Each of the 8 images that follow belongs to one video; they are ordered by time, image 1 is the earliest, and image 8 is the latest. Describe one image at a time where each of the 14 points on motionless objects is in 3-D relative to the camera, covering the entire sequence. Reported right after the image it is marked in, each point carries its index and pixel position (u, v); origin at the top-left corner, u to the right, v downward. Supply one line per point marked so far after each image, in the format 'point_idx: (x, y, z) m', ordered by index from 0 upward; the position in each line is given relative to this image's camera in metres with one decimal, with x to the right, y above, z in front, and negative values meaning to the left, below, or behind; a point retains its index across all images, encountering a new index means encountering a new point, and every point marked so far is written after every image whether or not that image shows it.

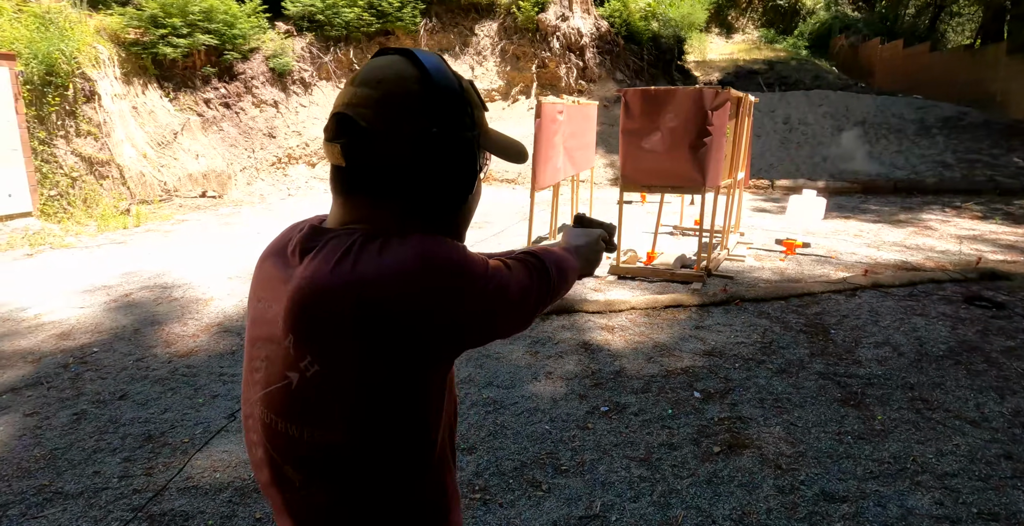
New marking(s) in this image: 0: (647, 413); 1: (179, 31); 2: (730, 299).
0: (+0.8, -0.8, +3.5) m
1: (-6.7, +4.6, +12.8) m
2: (+1.9, -0.3, +5.6) m
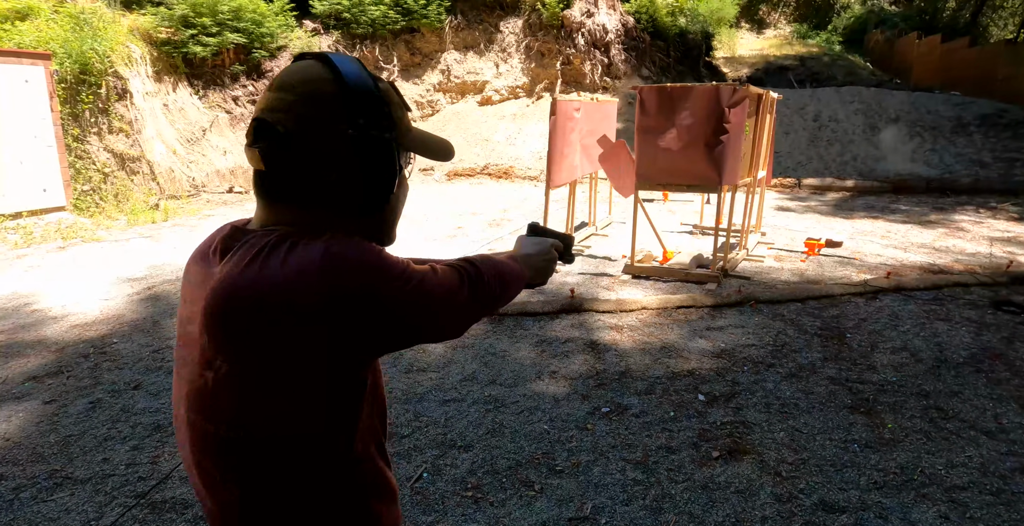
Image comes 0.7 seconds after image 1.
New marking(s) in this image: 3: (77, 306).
0: (+0.8, -0.8, +3.5) m
1: (-6.2, +4.8, +13.0) m
2: (+2.0, -0.3, +5.5) m
3: (-4.1, -0.4, +5.9) m
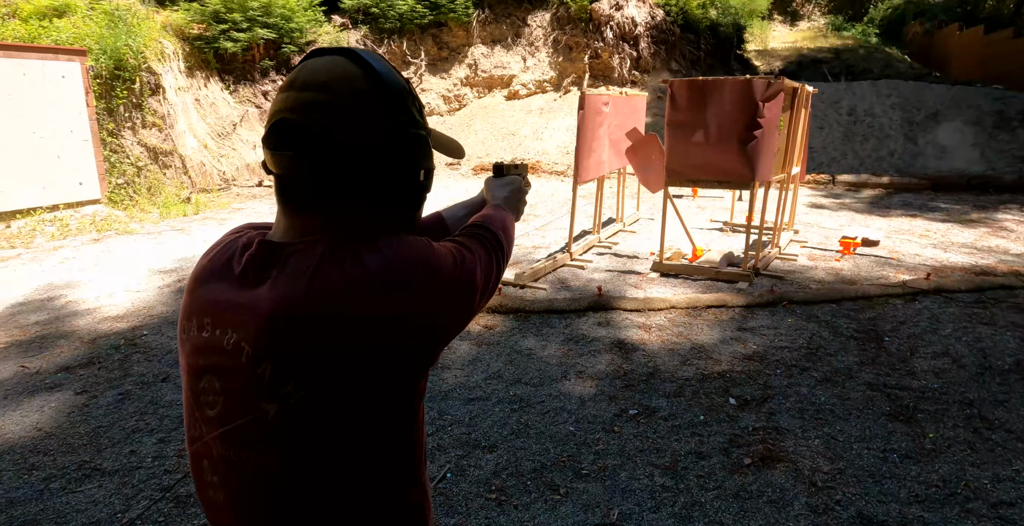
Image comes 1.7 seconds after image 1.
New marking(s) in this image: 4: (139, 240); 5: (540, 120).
0: (+0.9, -0.8, +3.4) m
1: (-5.7, +4.9, +13.1) m
2: (+2.2, -0.3, +5.3) m
3: (-3.8, -0.3, +6.0) m
4: (-5.2, +0.3, +8.8) m
5: (+0.7, +3.3, +14.6) m
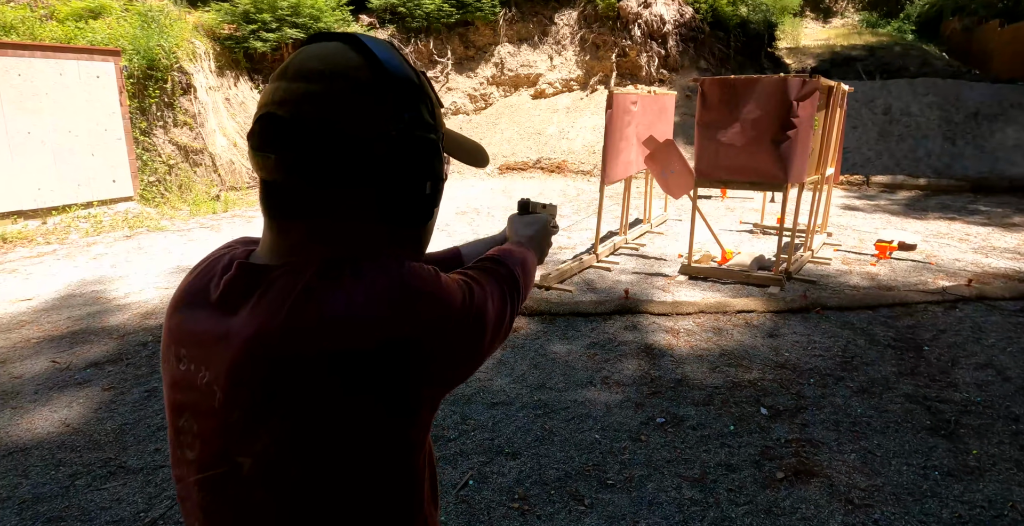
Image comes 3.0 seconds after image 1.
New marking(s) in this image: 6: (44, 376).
0: (+1.0, -0.9, +3.3) m
1: (-5.1, +5.0, +13.3) m
2: (+2.4, -0.3, +5.2) m
3: (-3.6, -0.3, +6.1) m
4: (-4.8, +0.4, +8.9) m
5: (+1.2, +3.3, +14.5) m
6: (-3.1, -0.8, +4.3) m
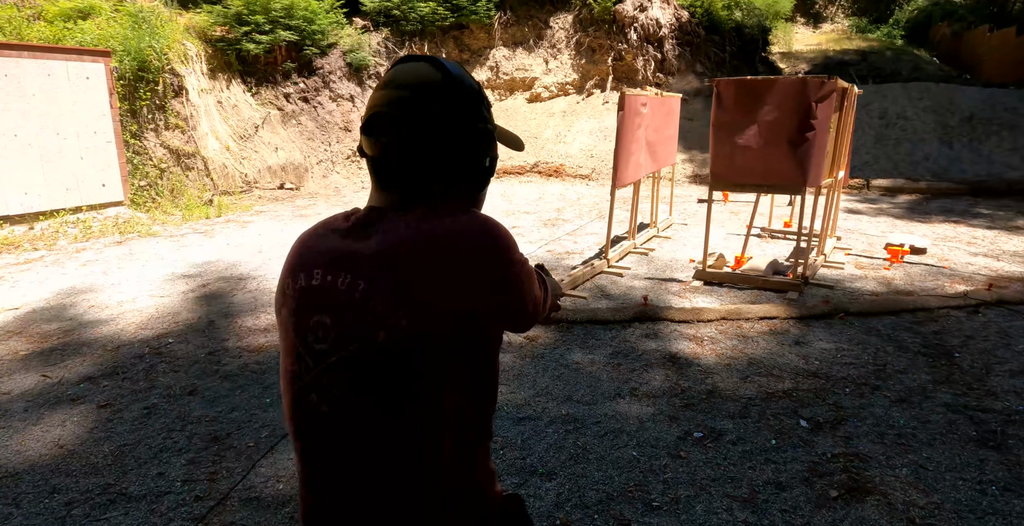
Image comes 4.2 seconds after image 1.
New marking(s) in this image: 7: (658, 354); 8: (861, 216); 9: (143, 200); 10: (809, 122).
0: (+1.2, -0.9, +3.1) m
1: (-5.1, +4.8, +13.0) m
2: (+2.6, -0.4, +5.0) m
3: (-3.5, -0.4, +5.8) m
4: (-4.8, +0.3, +8.6) m
5: (+1.2, +3.2, +14.3) m
6: (-3.0, -0.8, +4.0) m
7: (+1.0, -0.6, +4.3) m
8: (+5.7, +0.8, +10.4) m
9: (-5.9, +1.0, +10.2) m
10: (+2.5, +1.2, +5.4) m
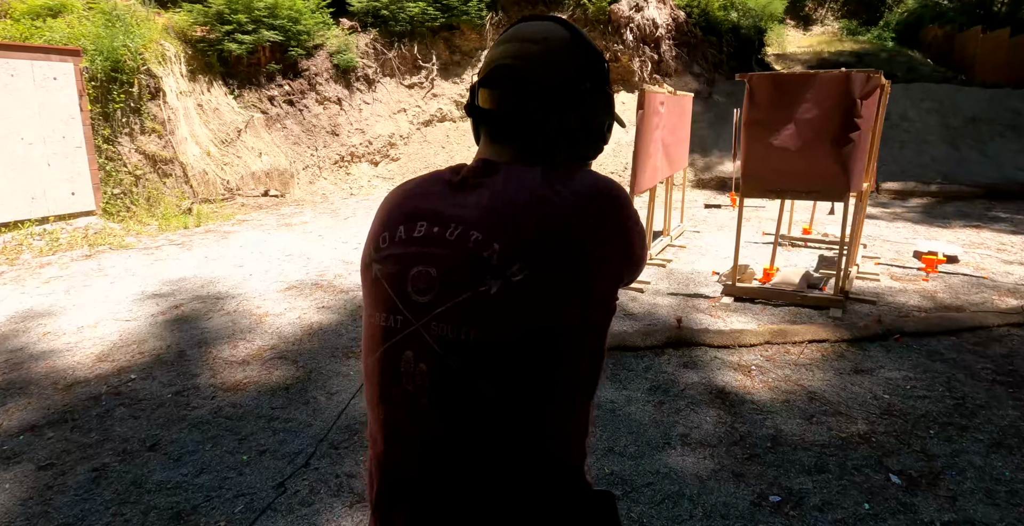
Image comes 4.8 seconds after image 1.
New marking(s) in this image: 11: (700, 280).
0: (+1.3, -1.0, +2.6) m
1: (-5.2, +4.6, +12.4) m
2: (+2.7, -0.5, +4.5) m
3: (-3.4, -0.5, +5.2) m
4: (-4.7, +0.1, +8.0) m
5: (+1.1, +3.0, +13.8) m
6: (-2.9, -1.0, +3.4) m
7: (+1.1, -0.7, +3.7) m
8: (+5.7, +0.7, +10.0) m
9: (-5.9, +0.8, +9.5) m
10: (+2.6, +1.1, +4.8) m
11: (+1.8, -0.2, +6.0) m
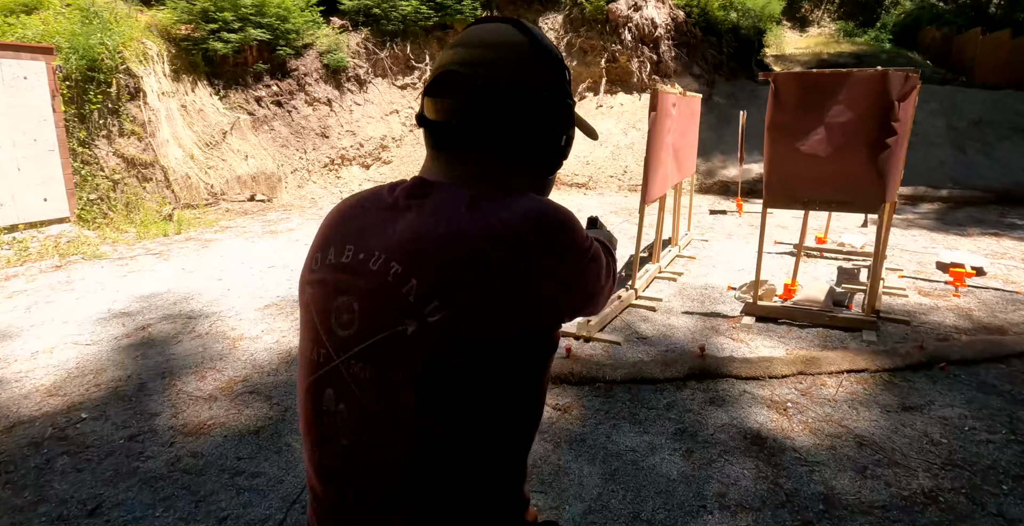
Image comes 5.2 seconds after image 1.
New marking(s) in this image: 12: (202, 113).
0: (+1.3, -1.1, +2.1) m
1: (-5.3, +4.5, +11.8) m
2: (+2.7, -0.6, +4.0) m
3: (-3.4, -0.7, +4.7) m
4: (-4.7, -0.1, +7.4) m
5: (+1.0, +2.9, +13.3) m
6: (-2.9, -1.1, +2.9) m
7: (+1.1, -0.9, +3.2) m
8: (+5.7, +0.5, +9.5) m
9: (-6.0, +0.7, +9.0) m
10: (+2.6, +1.0, +4.4) m
11: (+1.8, -0.3, +5.6) m
12: (-5.7, +2.8, +11.7) m
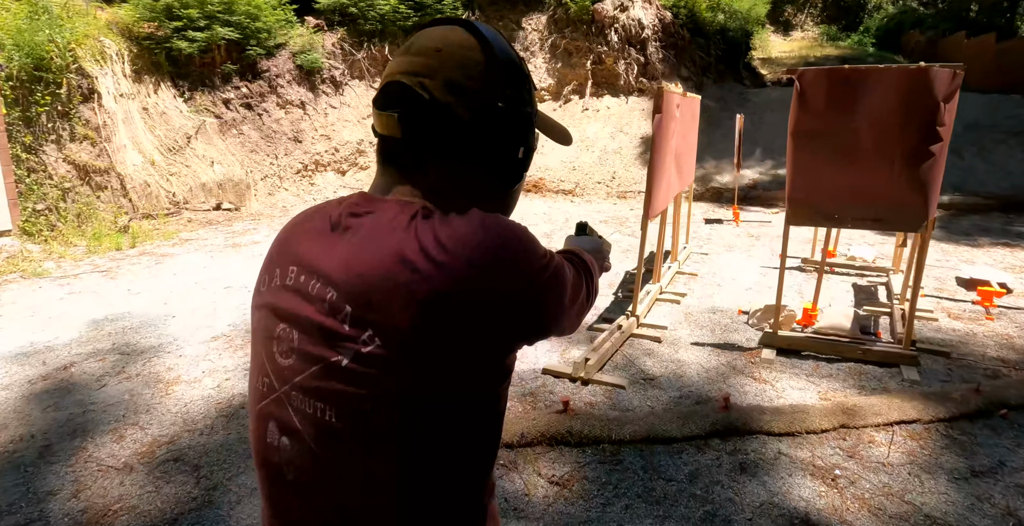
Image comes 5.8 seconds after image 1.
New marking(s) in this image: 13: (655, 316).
0: (+1.3, -1.3, +1.5) m
1: (-5.6, +4.2, +11.1) m
2: (+2.6, -0.8, +3.4) m
3: (-3.5, -0.9, +3.9) m
4: (-4.9, -0.3, +6.6) m
5: (+0.7, +2.6, +12.7) m
6: (-2.9, -1.3, +2.1) m
7: (+1.1, -1.0, +2.6) m
8: (+5.5, +0.3, +9.0) m
9: (-6.2, +0.4, +8.2) m
10: (+2.5, +0.8, +3.8) m
11: (+1.7, -0.5, +4.9) m
12: (-6.0, +2.5, +10.9) m
13: (+1.1, -0.4, +5.1) m
